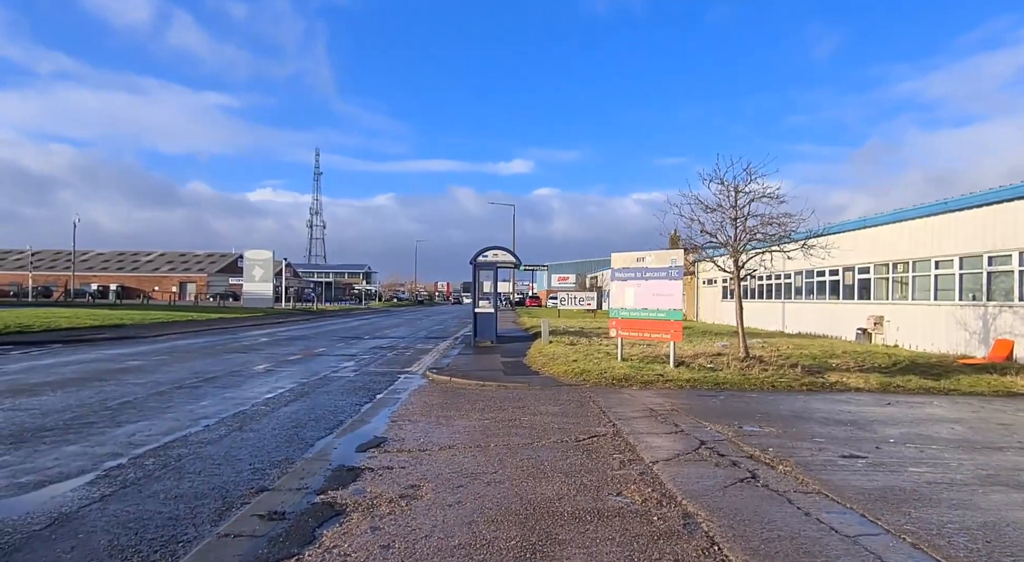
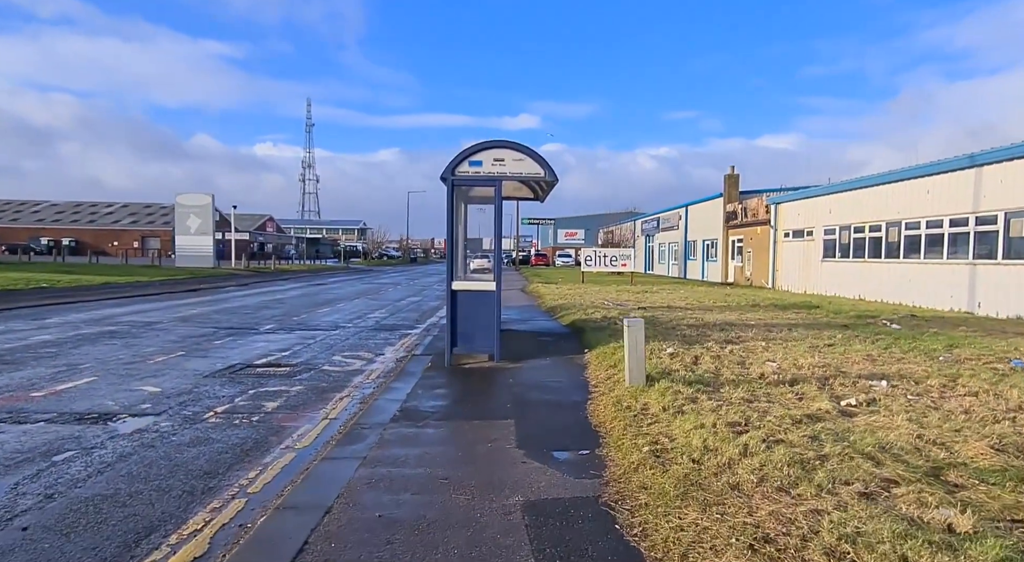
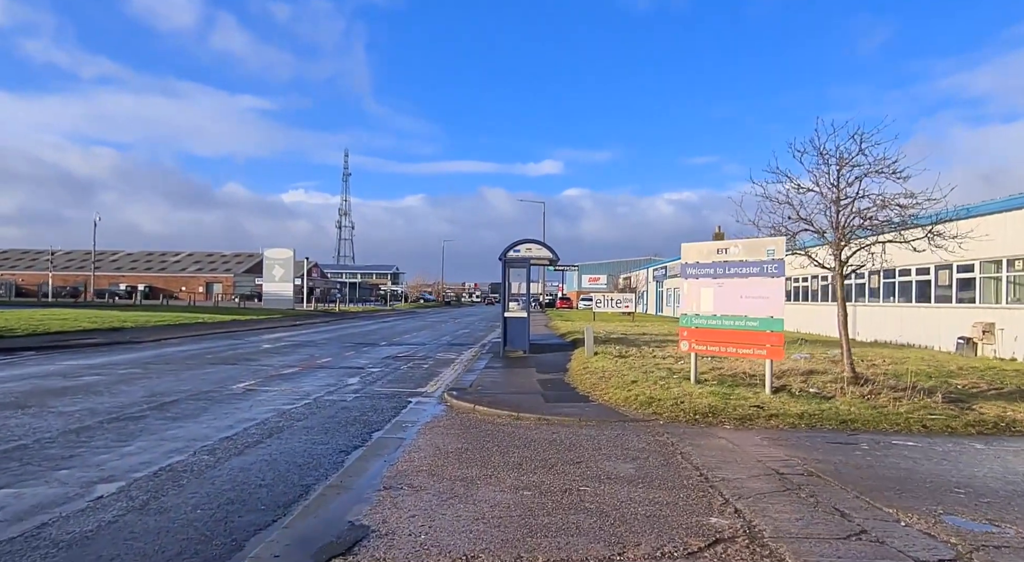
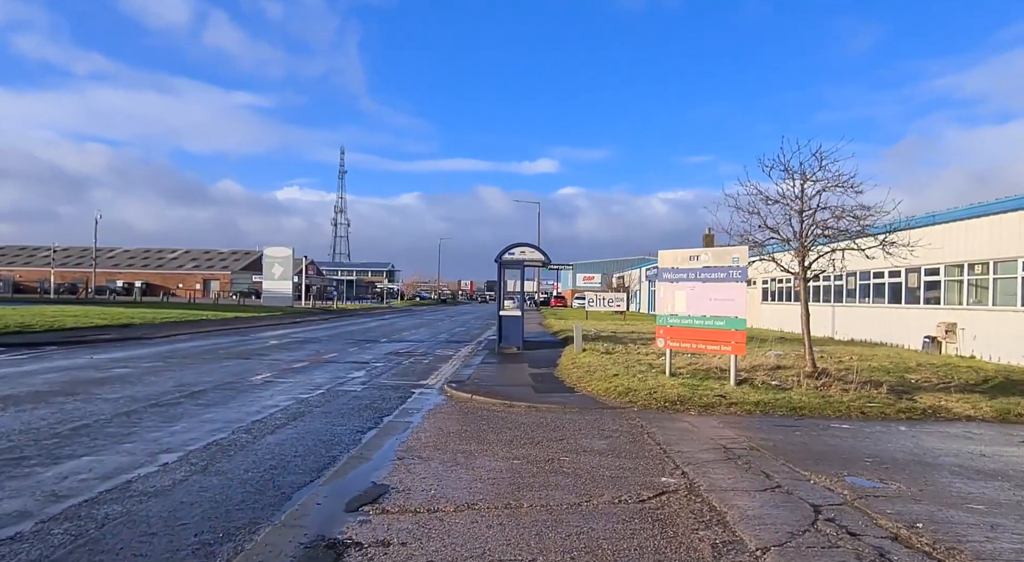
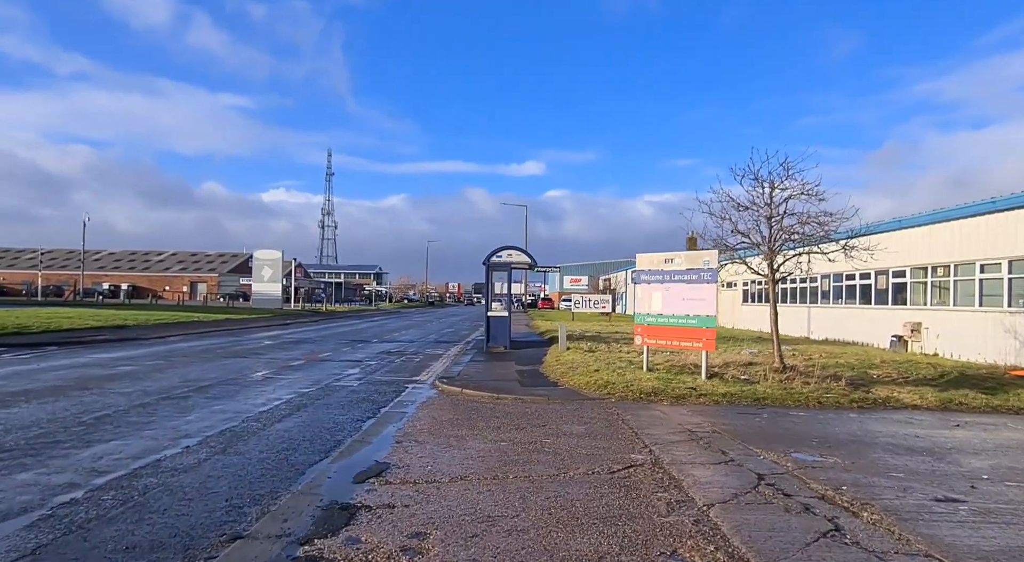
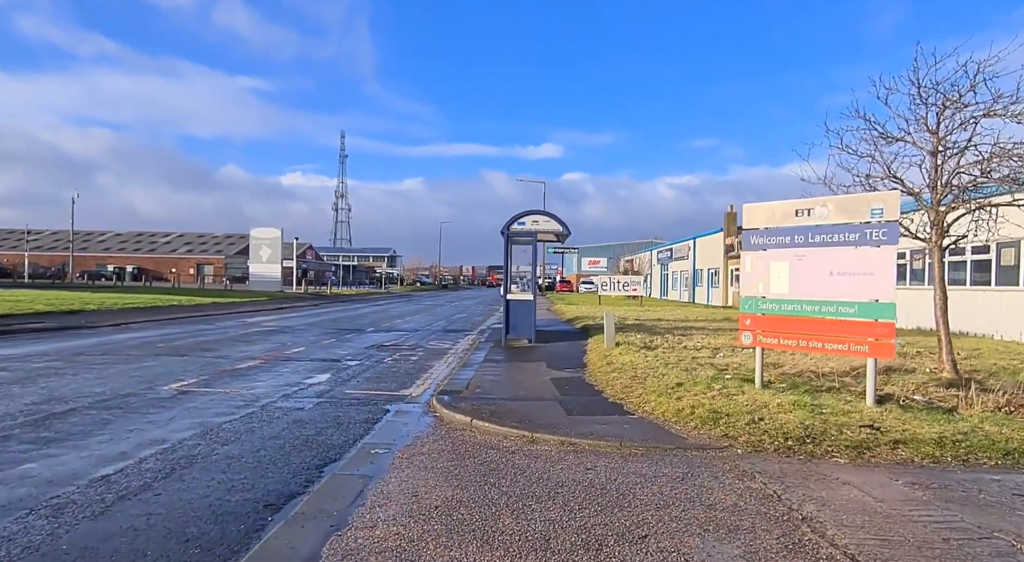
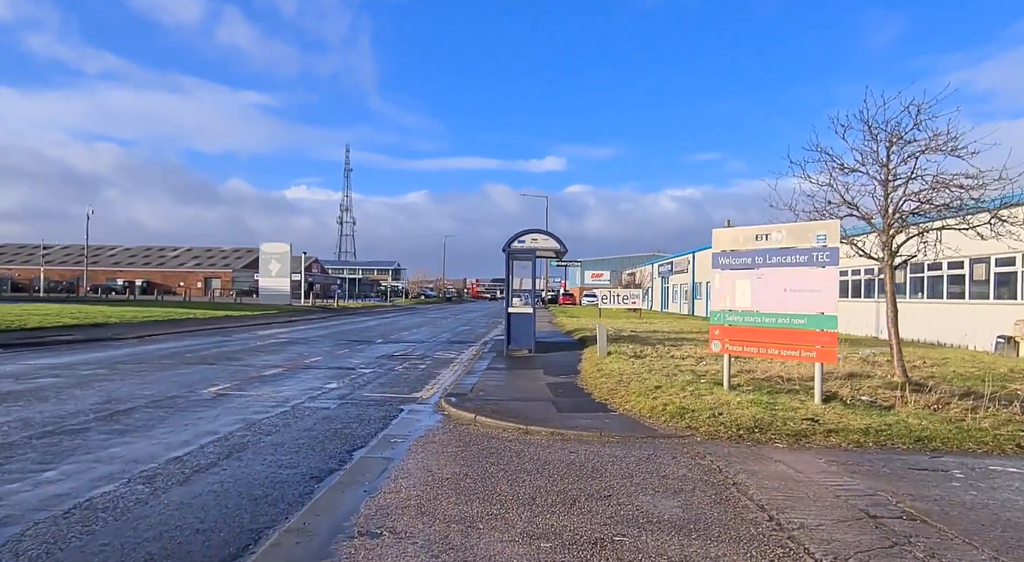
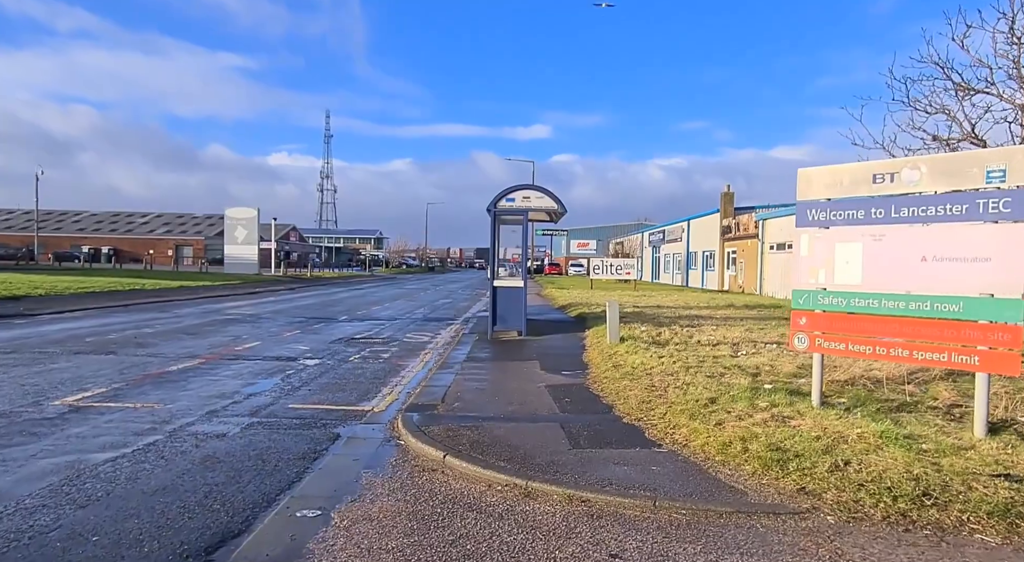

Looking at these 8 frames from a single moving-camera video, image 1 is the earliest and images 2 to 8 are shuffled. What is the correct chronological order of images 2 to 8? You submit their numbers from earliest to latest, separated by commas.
5, 4, 3, 7, 6, 8, 2
